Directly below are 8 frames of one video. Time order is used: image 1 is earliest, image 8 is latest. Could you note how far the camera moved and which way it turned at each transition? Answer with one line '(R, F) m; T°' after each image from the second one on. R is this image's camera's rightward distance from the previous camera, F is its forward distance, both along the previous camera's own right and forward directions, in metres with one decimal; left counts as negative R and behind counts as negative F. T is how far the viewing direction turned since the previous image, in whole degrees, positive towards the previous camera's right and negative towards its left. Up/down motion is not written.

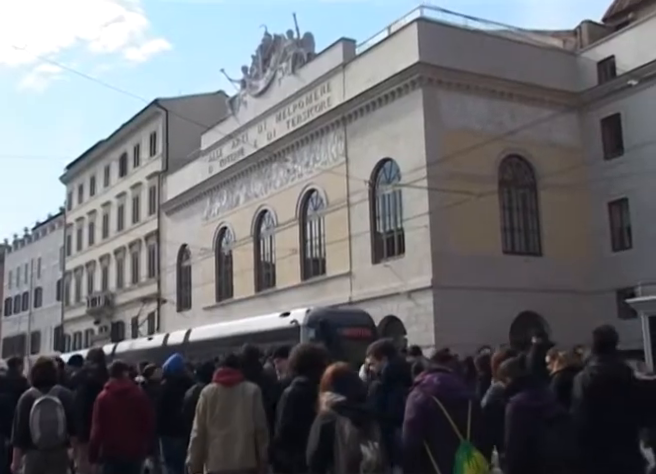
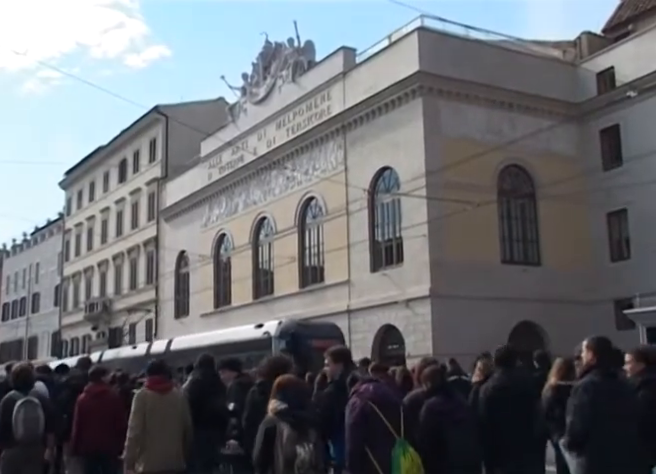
(0.0, 0.0) m; 0°
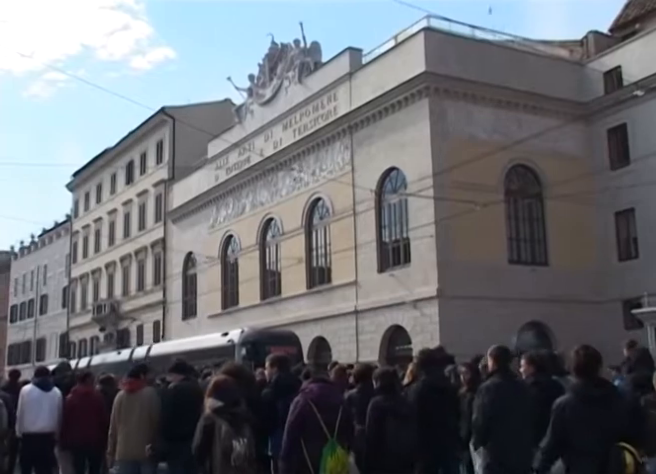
(0.0, 0.0) m; 0°
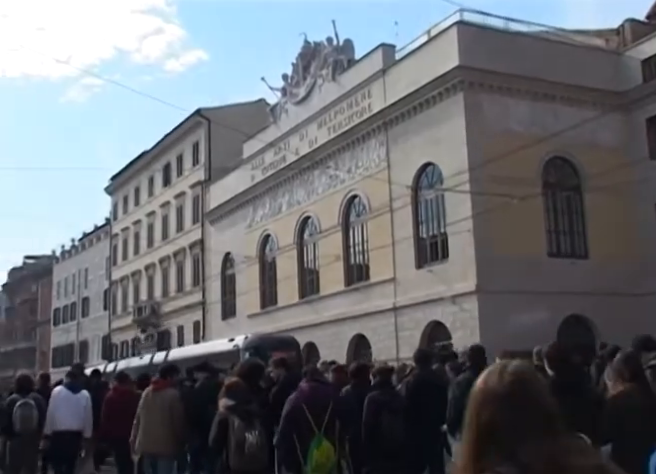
(0.0, 0.0) m; -2°
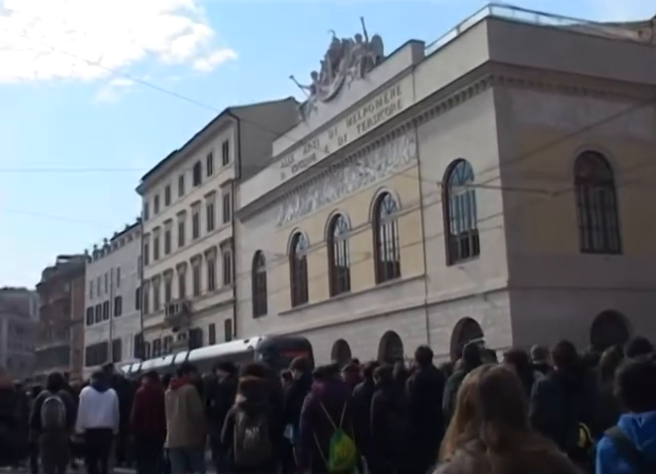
(0.0, 0.0) m; -2°
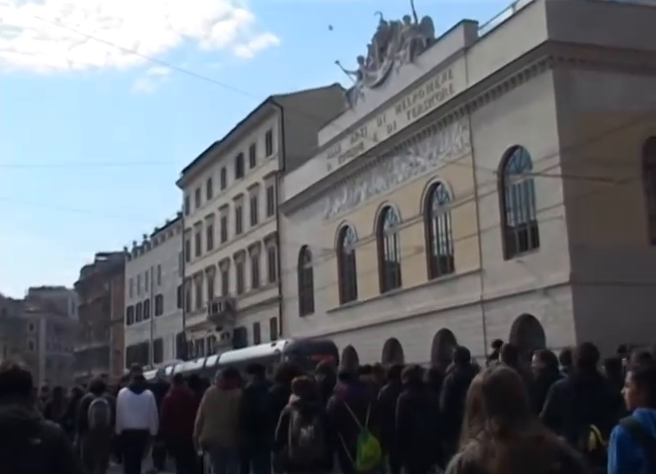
(-0.3, +1.5) m; -3°
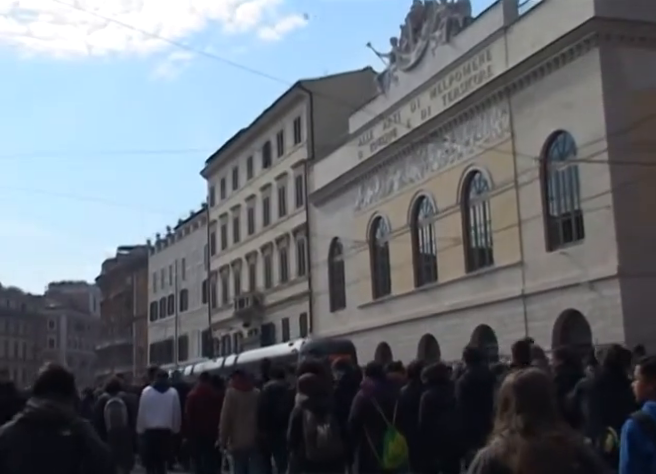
(-0.1, +1.4) m; -2°
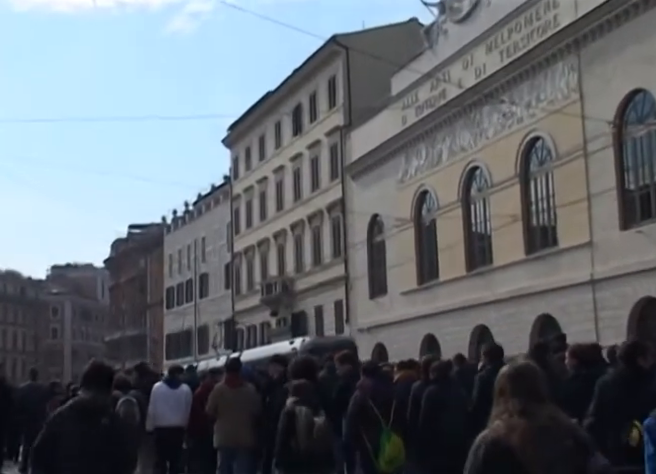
(-0.3, +3.3) m; -2°
